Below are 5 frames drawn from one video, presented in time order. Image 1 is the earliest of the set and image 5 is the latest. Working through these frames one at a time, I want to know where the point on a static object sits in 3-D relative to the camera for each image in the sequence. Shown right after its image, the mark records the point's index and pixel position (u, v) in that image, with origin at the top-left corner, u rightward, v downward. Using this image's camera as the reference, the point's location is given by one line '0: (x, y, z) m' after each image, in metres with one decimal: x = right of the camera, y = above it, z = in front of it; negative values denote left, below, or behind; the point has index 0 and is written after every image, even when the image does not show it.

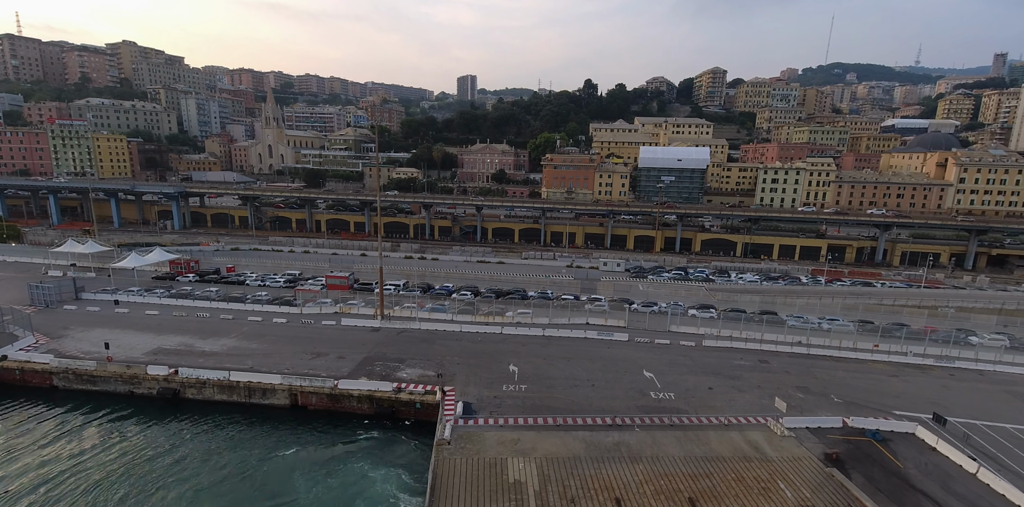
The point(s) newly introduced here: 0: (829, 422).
0: (+12.0, -6.4, +18.5) m
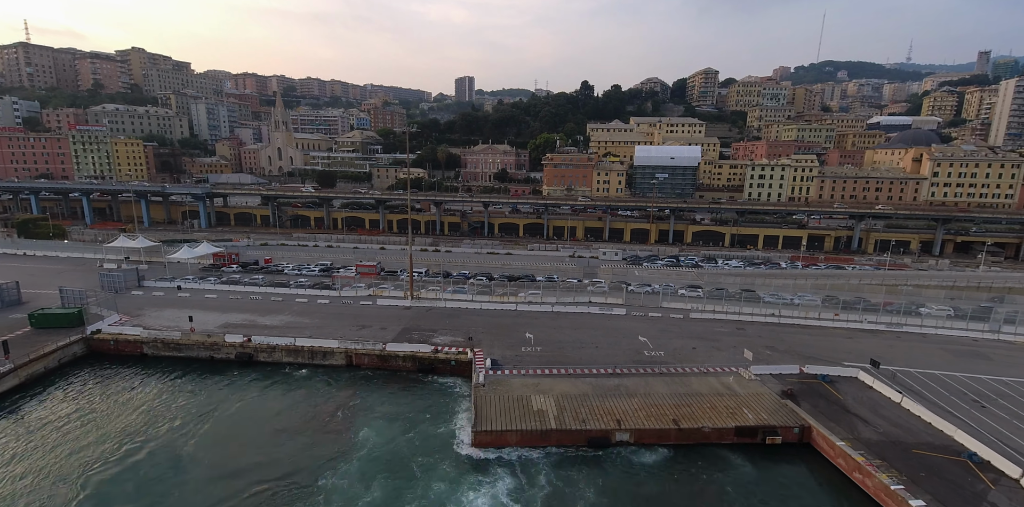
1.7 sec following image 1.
0: (+12.9, -5.4, +22.9) m
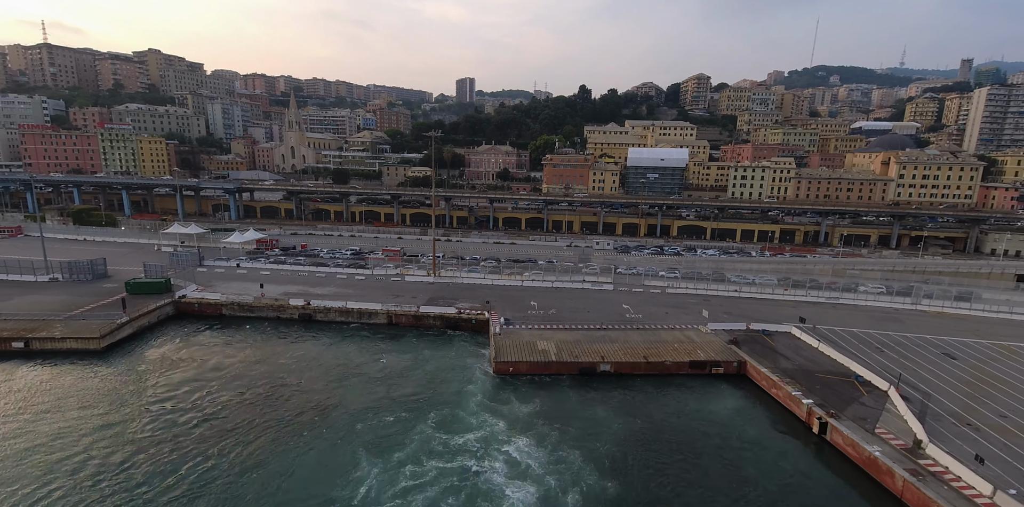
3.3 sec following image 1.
0: (+13.5, -4.3, +29.3) m
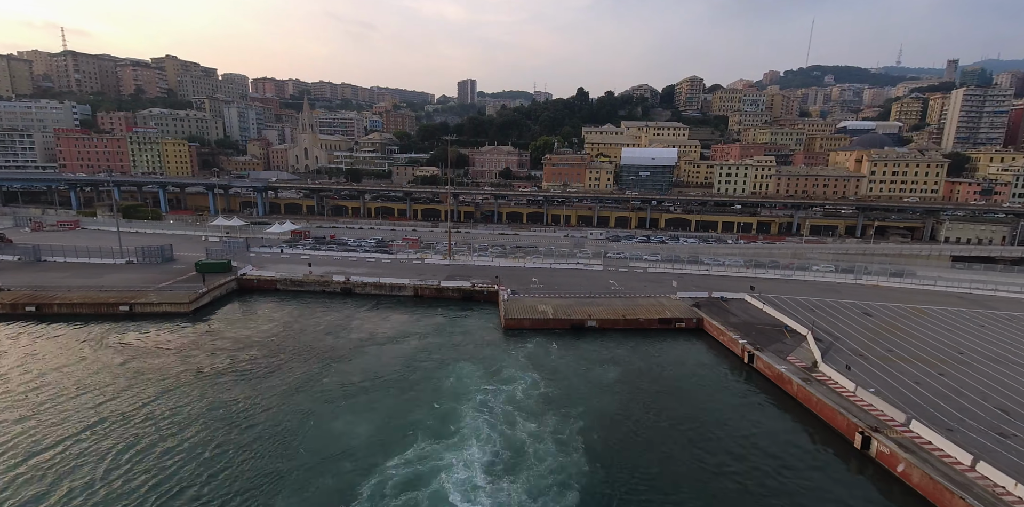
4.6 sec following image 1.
0: (+13.9, -3.0, +35.9) m
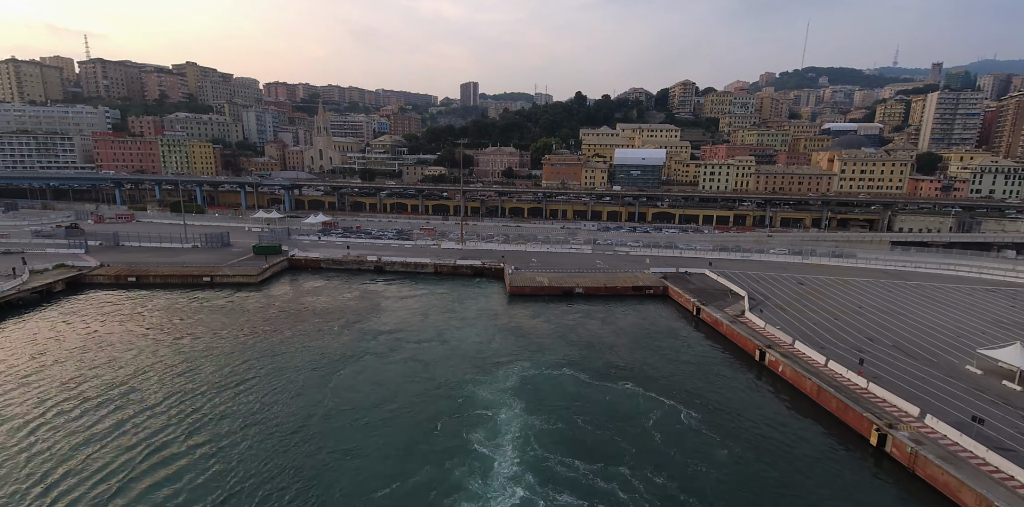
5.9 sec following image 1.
0: (+14.1, -1.4, +44.0) m
